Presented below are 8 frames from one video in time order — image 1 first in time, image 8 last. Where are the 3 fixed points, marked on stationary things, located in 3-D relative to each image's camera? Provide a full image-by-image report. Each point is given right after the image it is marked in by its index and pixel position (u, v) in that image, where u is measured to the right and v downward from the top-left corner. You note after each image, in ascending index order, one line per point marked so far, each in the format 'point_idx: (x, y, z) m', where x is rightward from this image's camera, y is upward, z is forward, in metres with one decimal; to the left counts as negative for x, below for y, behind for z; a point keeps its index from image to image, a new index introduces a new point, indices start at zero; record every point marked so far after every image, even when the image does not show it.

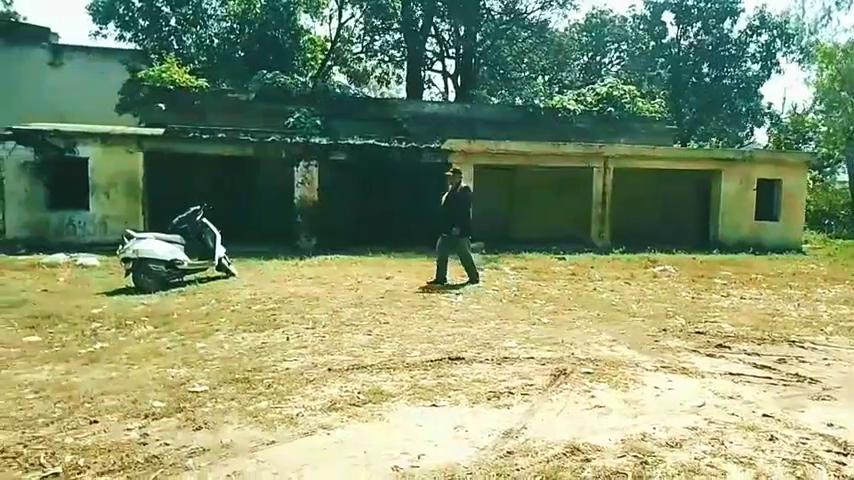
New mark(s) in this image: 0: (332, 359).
0: (-0.8, -1.0, +5.0) m
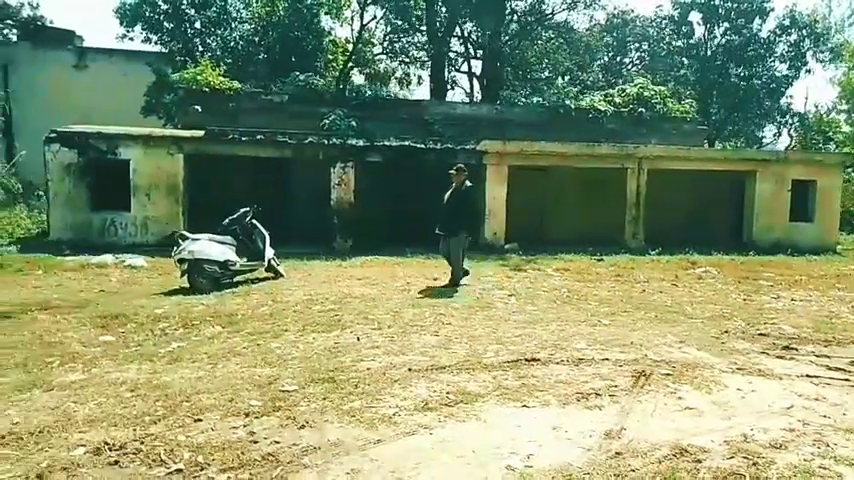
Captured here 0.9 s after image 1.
0: (-0.1, -1.0, +5.1) m
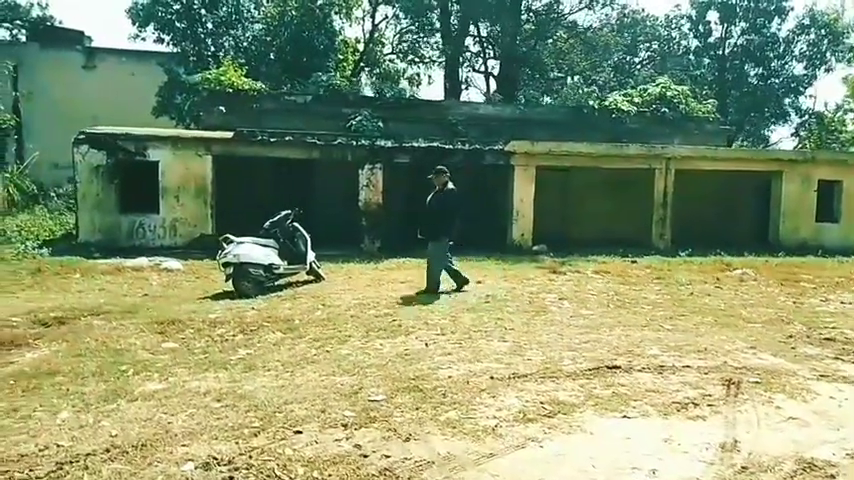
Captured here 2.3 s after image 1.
0: (+0.5, -1.0, +5.0) m
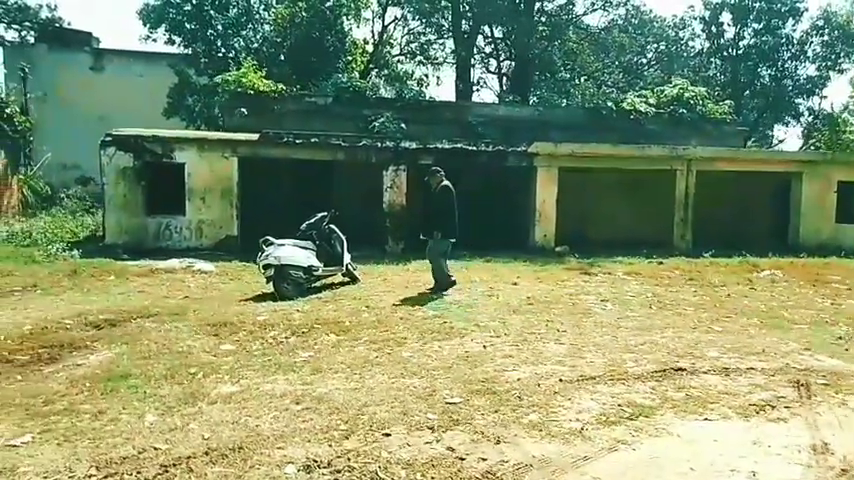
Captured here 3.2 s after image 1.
0: (+1.0, -1.0, +5.0) m
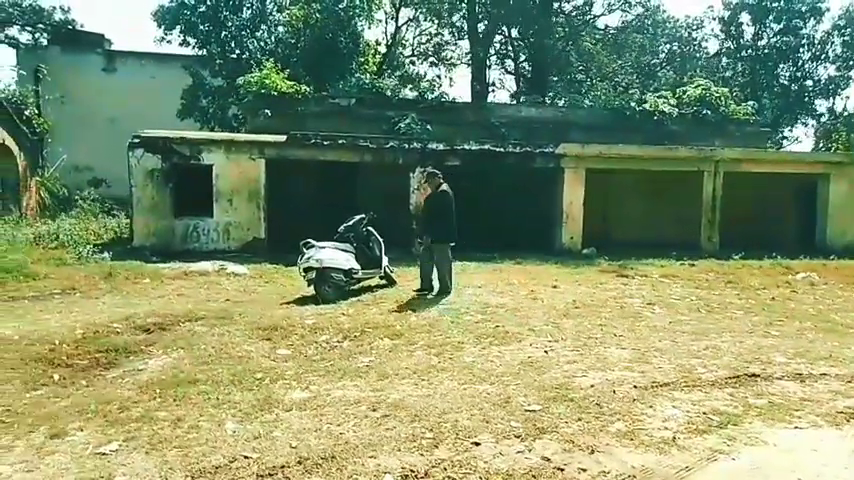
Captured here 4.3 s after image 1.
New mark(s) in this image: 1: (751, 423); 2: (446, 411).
0: (+1.6, -1.1, +4.9) m
1: (+2.1, -1.2, +4.0) m
2: (+0.1, -1.1, +4.1) m
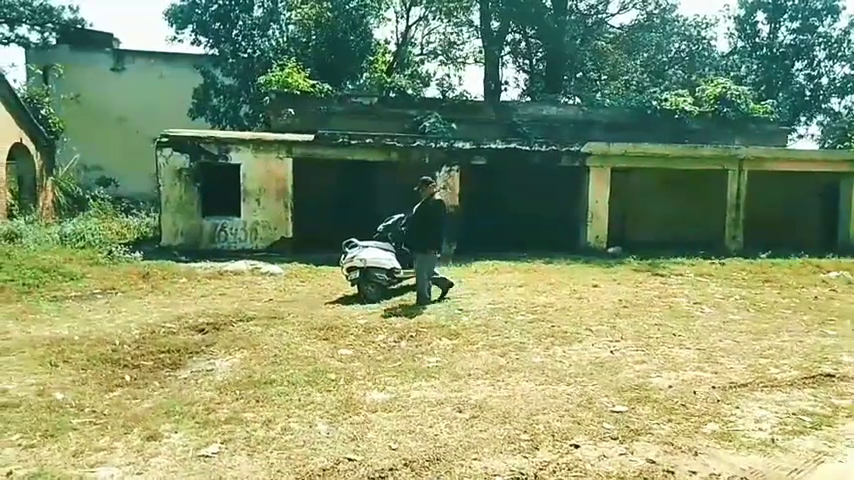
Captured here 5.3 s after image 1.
0: (+2.1, -1.1, +4.9) m
1: (+2.7, -1.2, +3.9) m
2: (+0.7, -1.1, +4.1) m
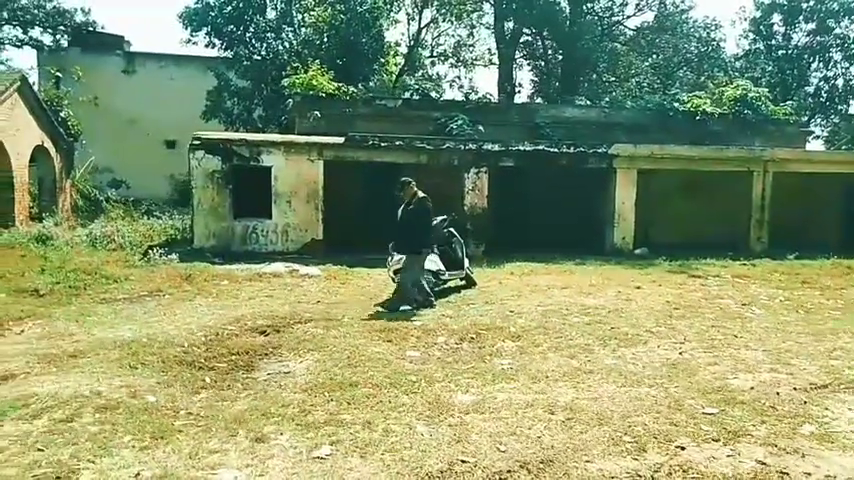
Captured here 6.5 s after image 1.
0: (+2.7, -1.1, +4.9) m
1: (+3.3, -1.2, +3.9) m
2: (+1.3, -1.2, +4.1) m
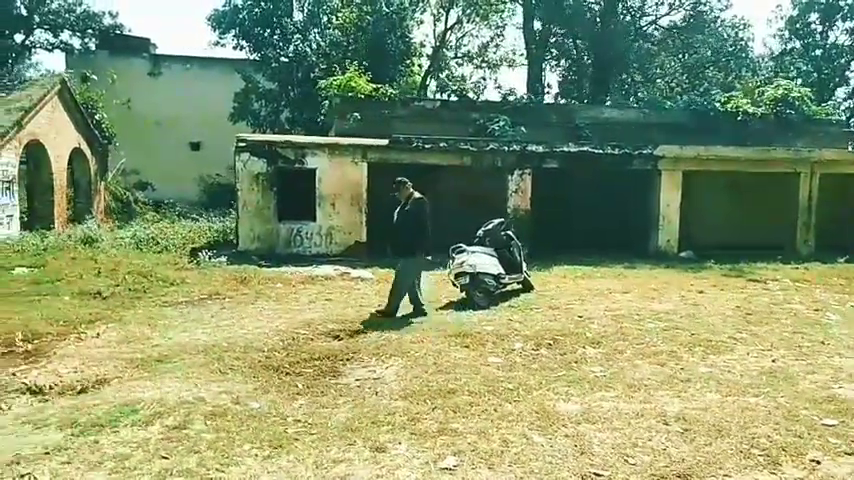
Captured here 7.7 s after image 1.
0: (+3.5, -1.1, +4.7) m
1: (+4.0, -1.2, +3.8) m
2: (+2.0, -1.2, +4.0) m
